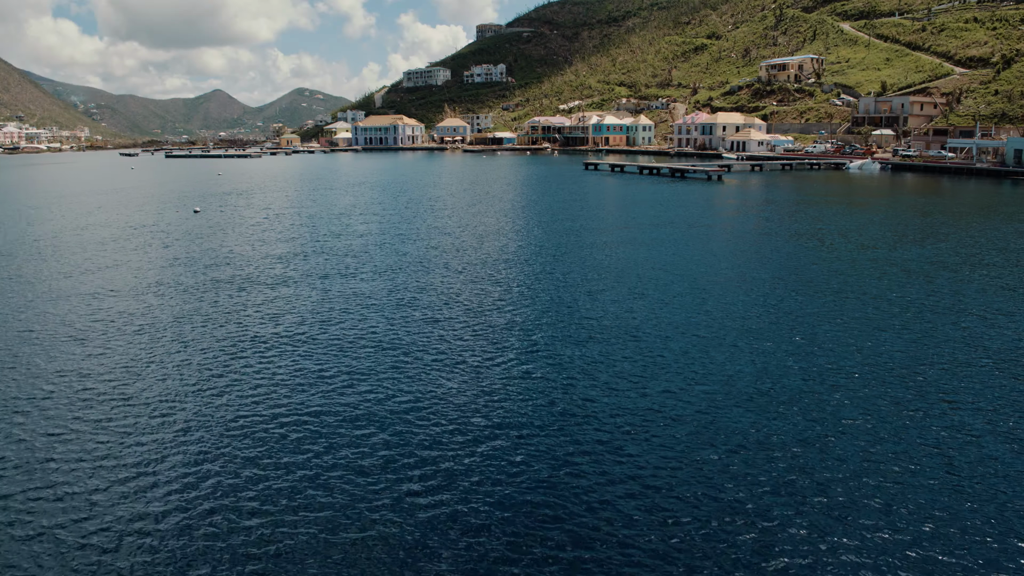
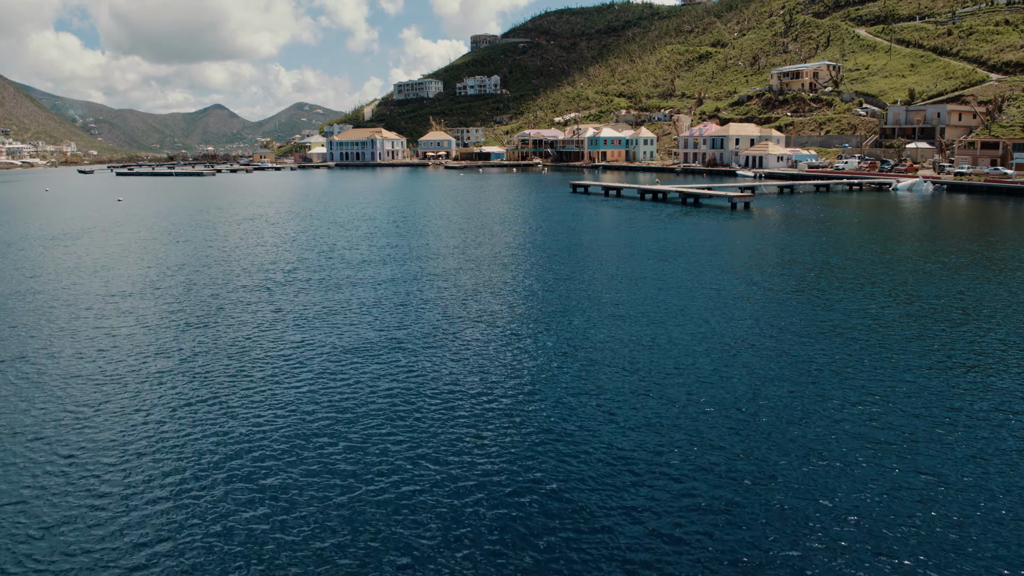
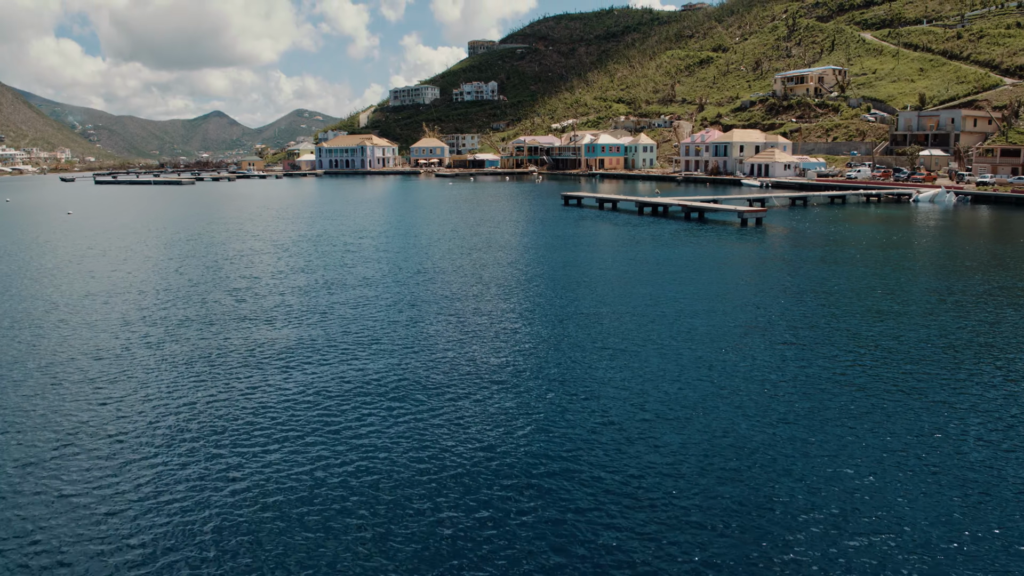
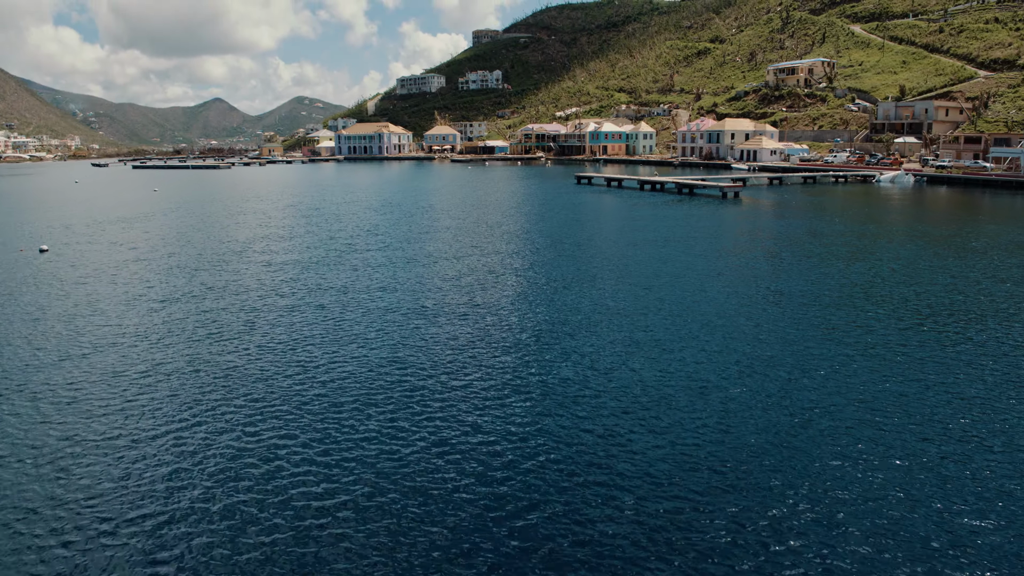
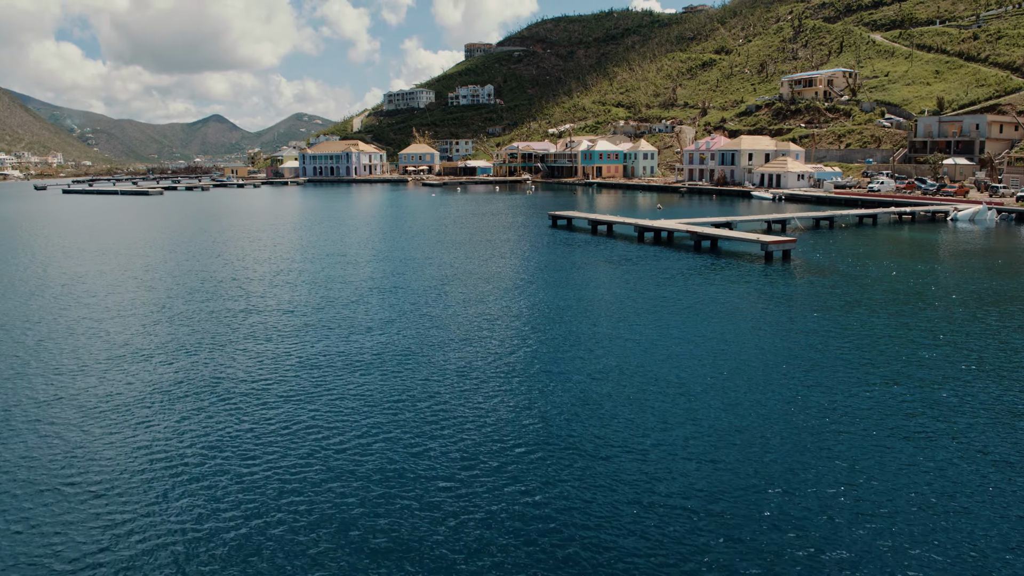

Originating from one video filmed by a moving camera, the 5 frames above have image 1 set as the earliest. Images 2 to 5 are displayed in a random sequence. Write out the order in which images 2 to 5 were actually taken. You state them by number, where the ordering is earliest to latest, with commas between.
4, 2, 3, 5
